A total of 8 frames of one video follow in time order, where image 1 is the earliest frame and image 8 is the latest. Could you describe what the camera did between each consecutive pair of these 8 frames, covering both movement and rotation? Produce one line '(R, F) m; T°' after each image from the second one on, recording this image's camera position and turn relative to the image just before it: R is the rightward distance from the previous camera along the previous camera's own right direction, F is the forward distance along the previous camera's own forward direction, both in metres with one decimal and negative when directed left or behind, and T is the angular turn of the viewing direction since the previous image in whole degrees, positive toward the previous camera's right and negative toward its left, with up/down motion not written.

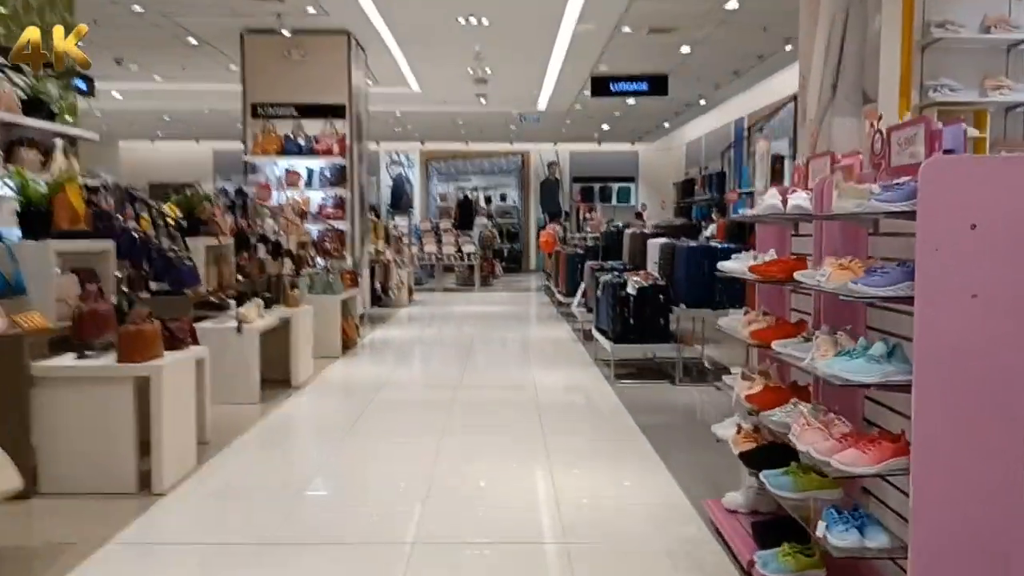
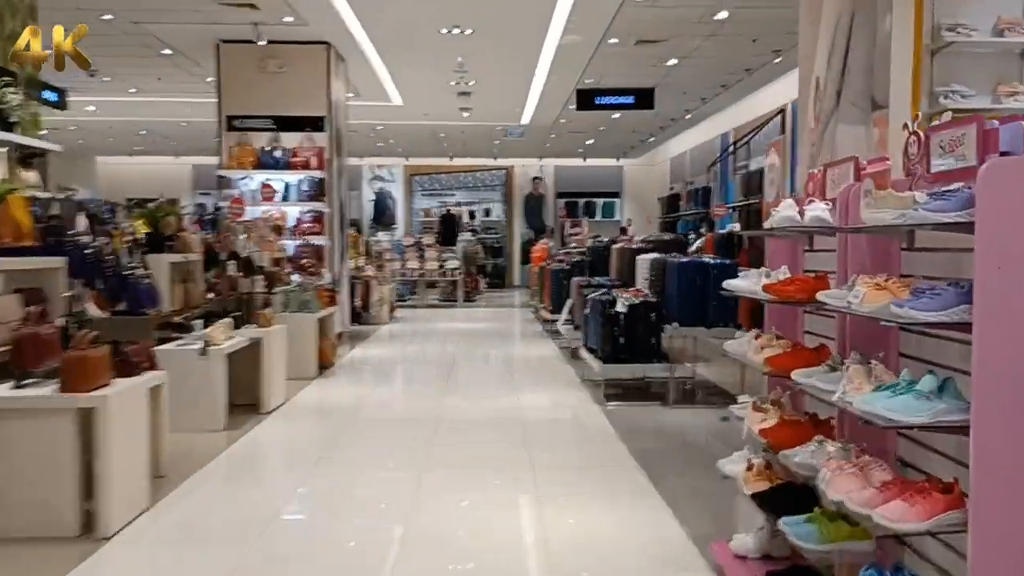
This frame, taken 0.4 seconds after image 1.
(0.0, +0.4) m; +1°
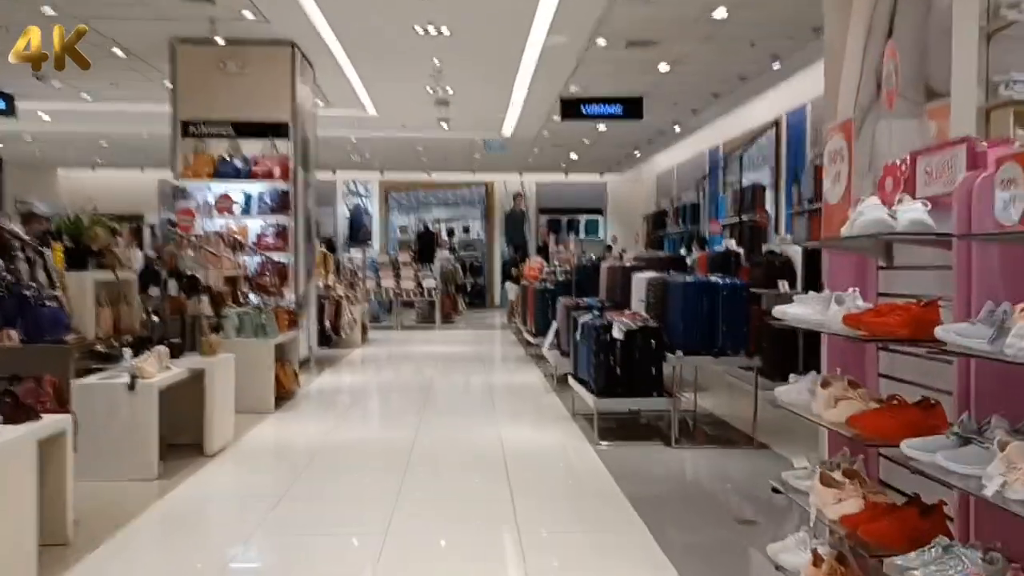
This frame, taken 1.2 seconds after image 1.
(0.0, +0.8) m; +1°
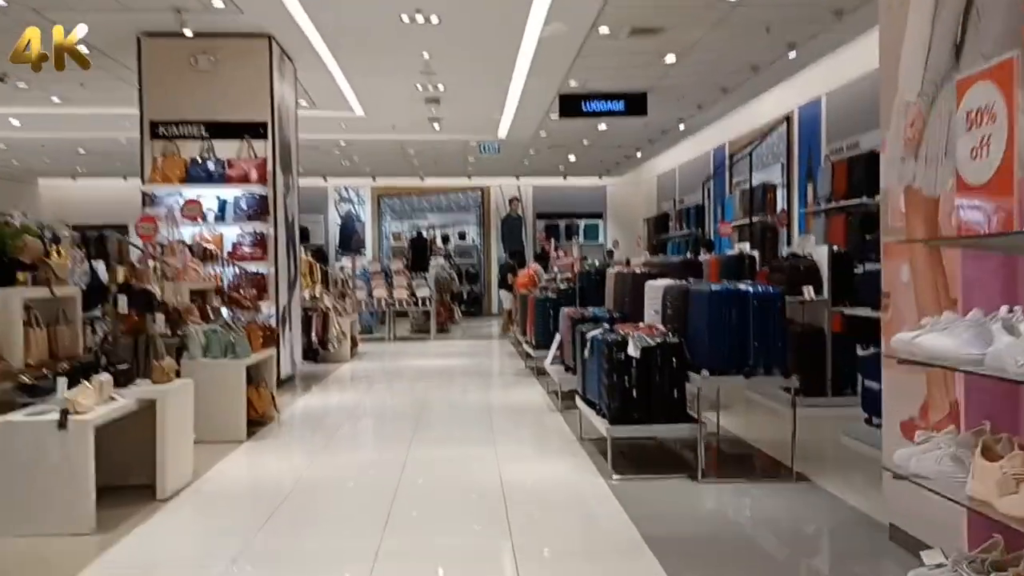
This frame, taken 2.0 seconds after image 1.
(0.0, +0.8) m; 0°
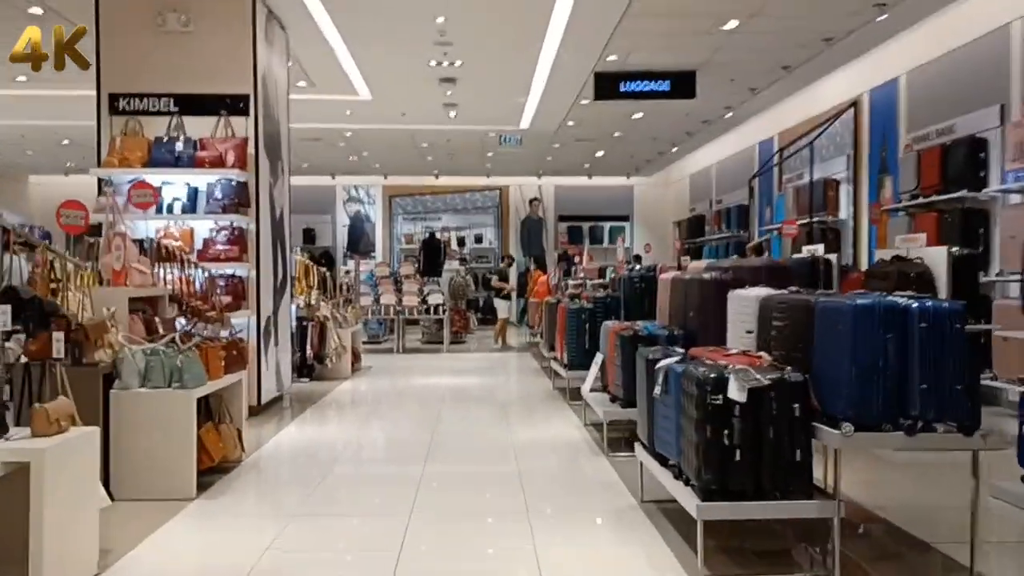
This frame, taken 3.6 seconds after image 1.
(-0.1, +1.6) m; -1°
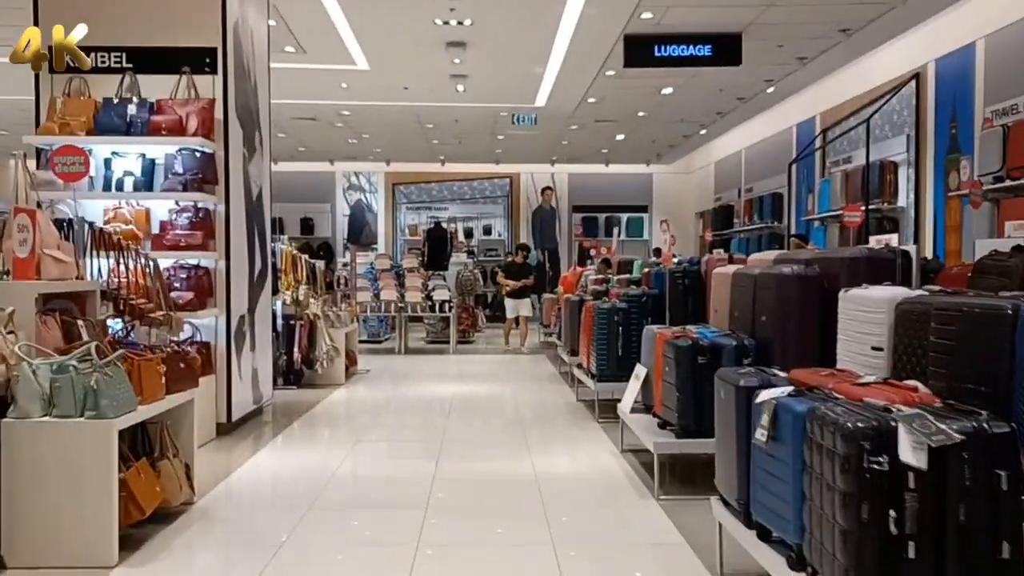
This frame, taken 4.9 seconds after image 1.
(-0.1, +1.2) m; 0°
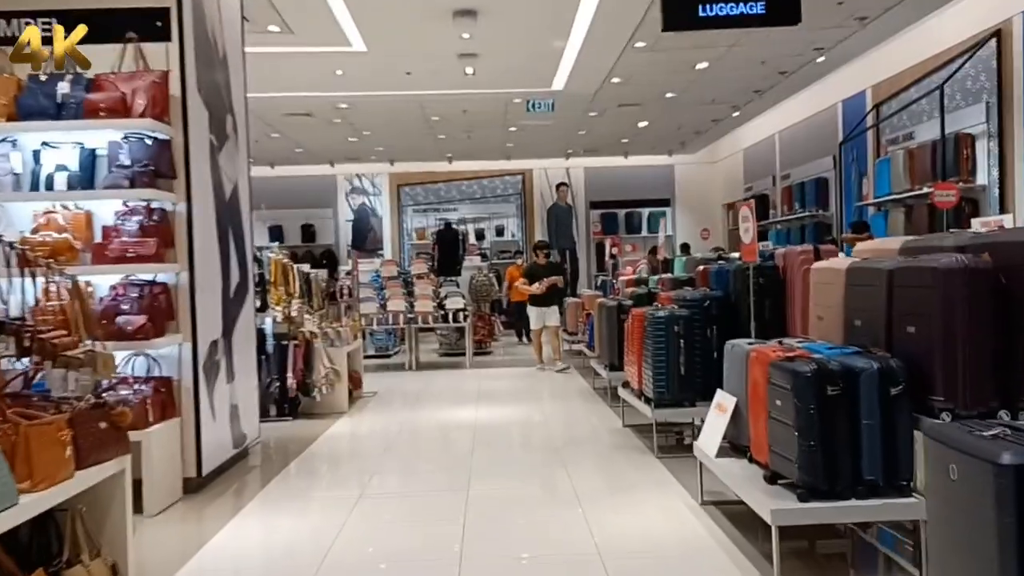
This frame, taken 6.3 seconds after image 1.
(-0.2, +1.3) m; -1°
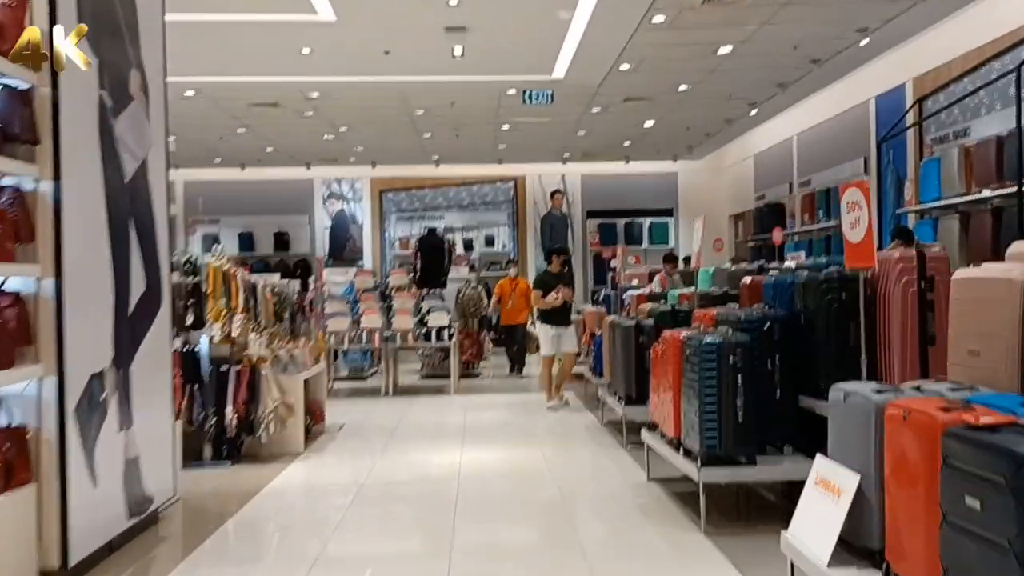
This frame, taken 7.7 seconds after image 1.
(-0.1, +1.4) m; +1°
